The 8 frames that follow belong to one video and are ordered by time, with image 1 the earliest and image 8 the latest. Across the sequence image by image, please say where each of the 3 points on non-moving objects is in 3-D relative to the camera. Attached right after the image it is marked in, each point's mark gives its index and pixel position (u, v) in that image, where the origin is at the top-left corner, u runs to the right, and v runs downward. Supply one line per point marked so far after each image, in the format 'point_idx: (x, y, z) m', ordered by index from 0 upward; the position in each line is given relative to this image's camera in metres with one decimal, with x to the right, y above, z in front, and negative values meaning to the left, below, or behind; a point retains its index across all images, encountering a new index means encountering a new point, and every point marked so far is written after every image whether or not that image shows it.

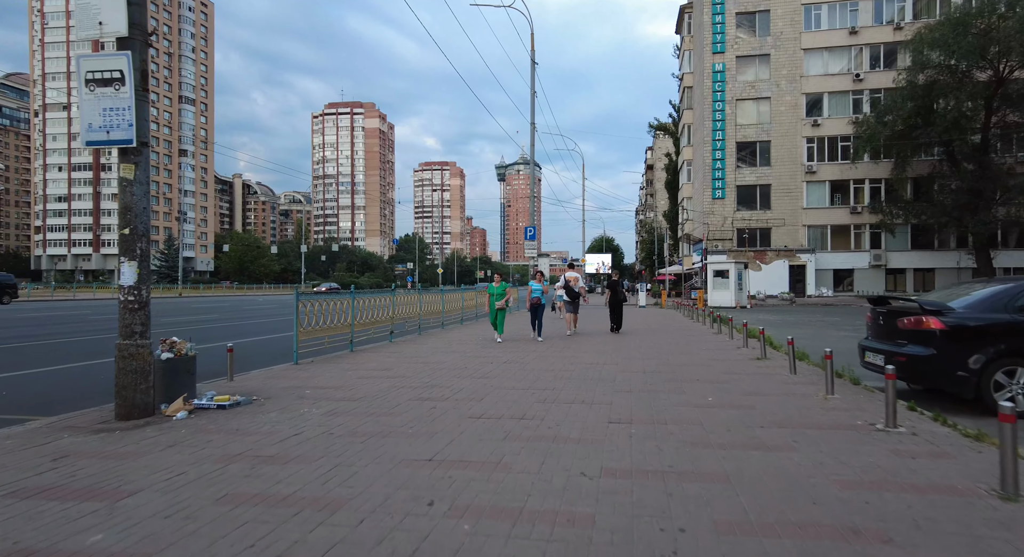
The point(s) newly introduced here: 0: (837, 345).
0: (+8.6, -1.7, +15.6) m
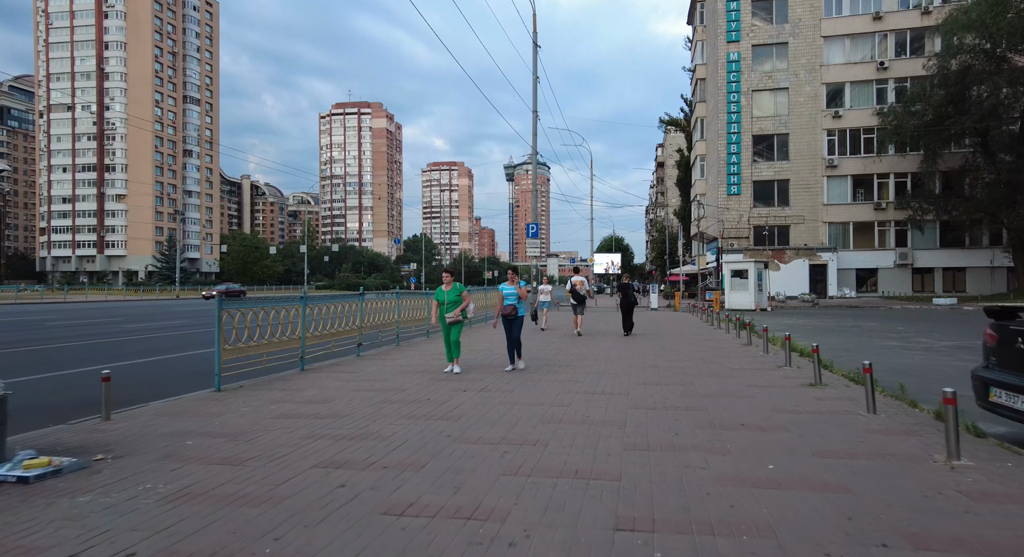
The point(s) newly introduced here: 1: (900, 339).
0: (+8.4, -1.8, +13.1) m
1: (+11.1, -1.7, +16.9) m
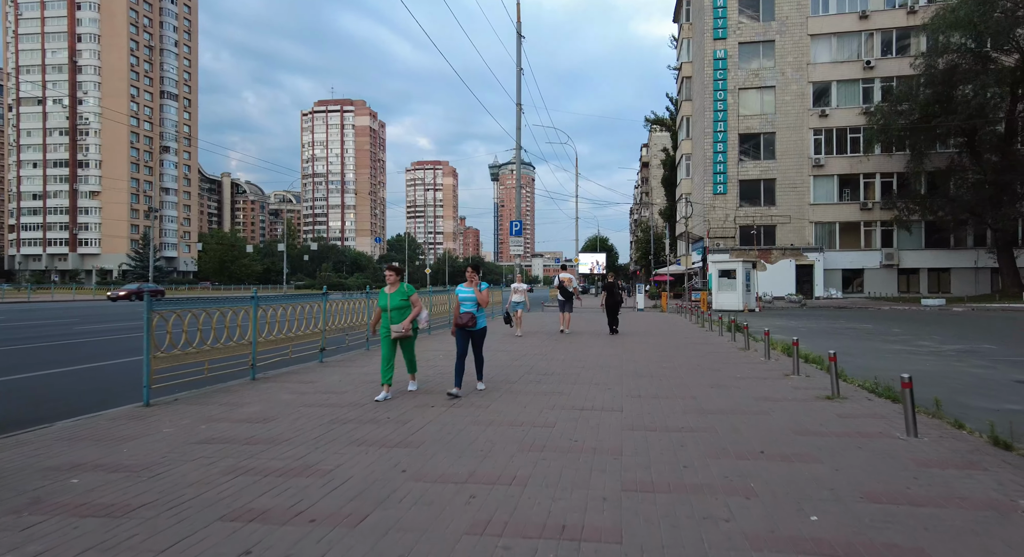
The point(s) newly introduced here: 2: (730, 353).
0: (+7.9, -1.8, +12.2) m
1: (+10.6, -1.7, +16.1) m
2: (+4.5, -1.6, +12.2) m
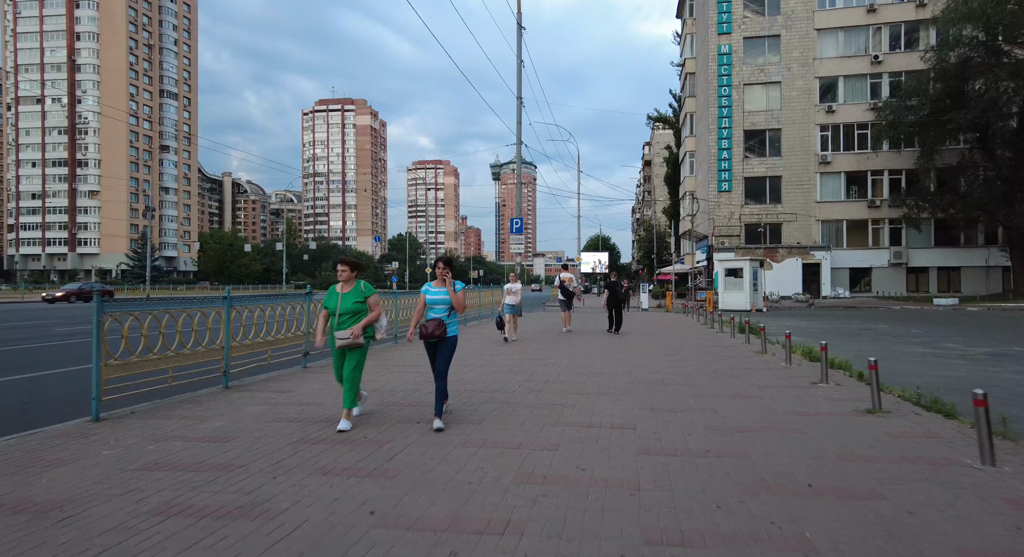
0: (+7.9, -1.7, +11.3) m
1: (+10.6, -1.7, +15.2) m
2: (+4.5, -1.5, +11.3) m
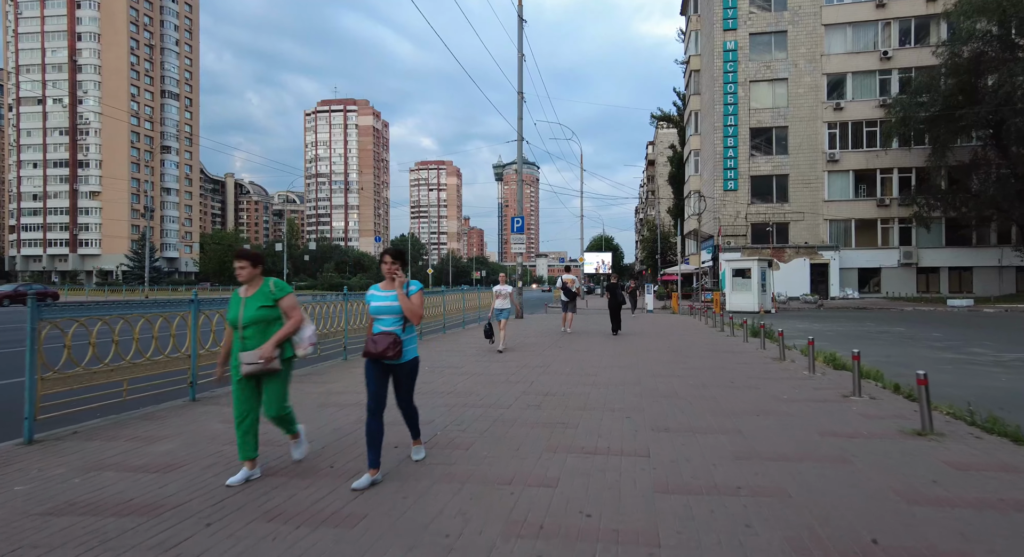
0: (+7.9, -1.7, +10.4) m
1: (+10.6, -1.7, +14.3) m
2: (+4.5, -1.5, +10.4) m
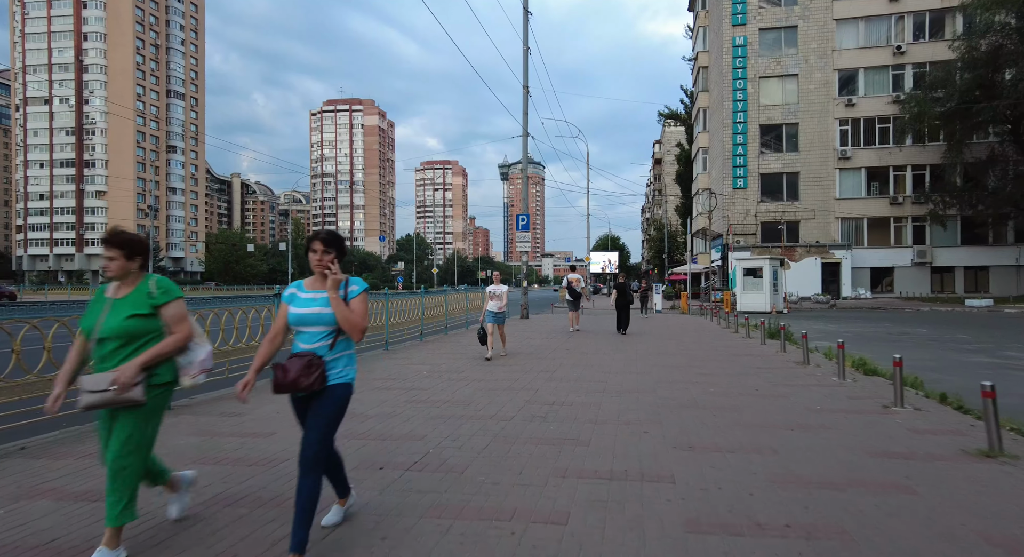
0: (+7.9, -1.7, +9.6) m
1: (+10.7, -1.7, +13.5) m
2: (+4.5, -1.5, +9.7) m
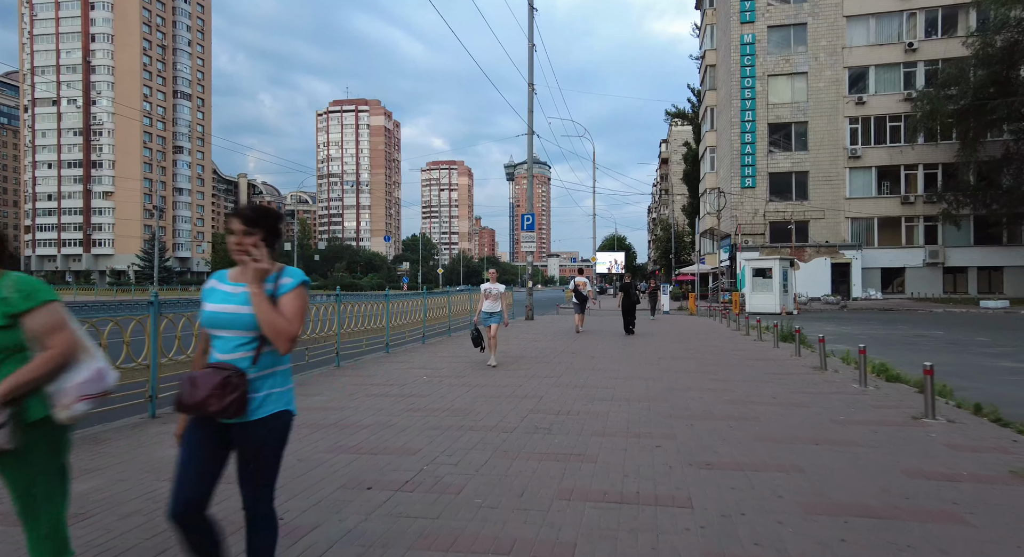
0: (+8.0, -1.7, +9.1) m
1: (+10.8, -1.7, +13.0) m
2: (+4.6, -1.5, +9.2) m
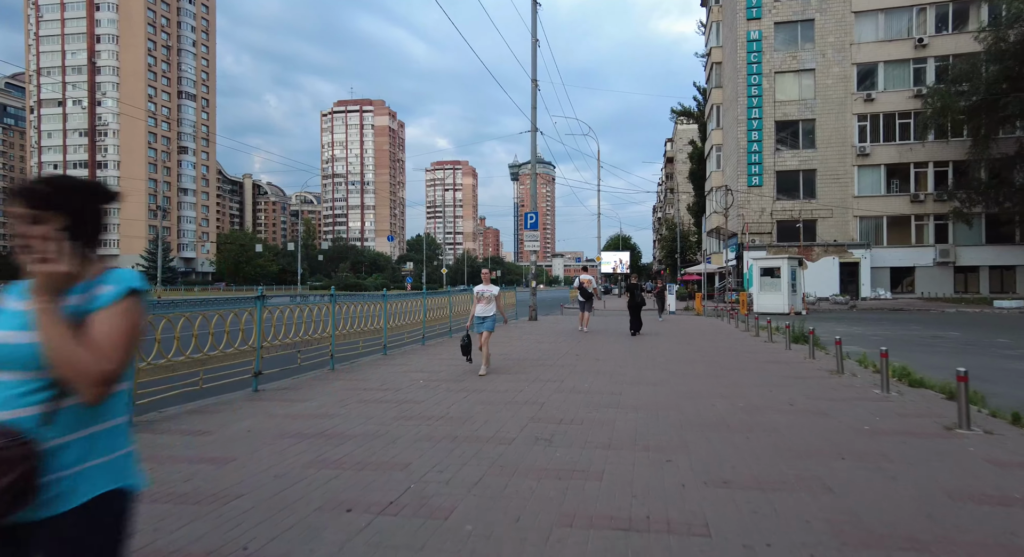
0: (+8.0, -1.7, +8.6) m
1: (+10.8, -1.7, +12.5) m
2: (+4.6, -1.5, +8.8) m
